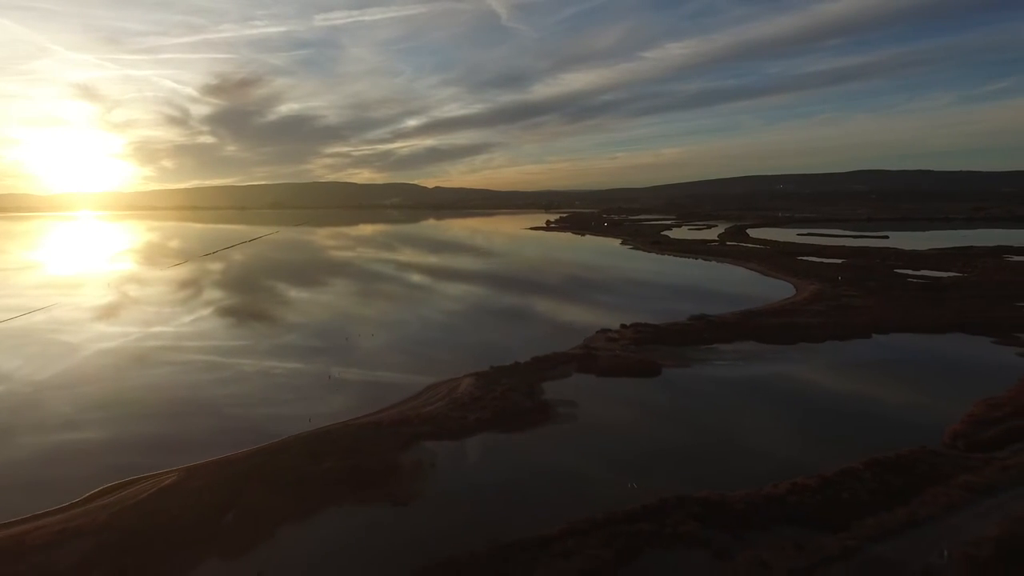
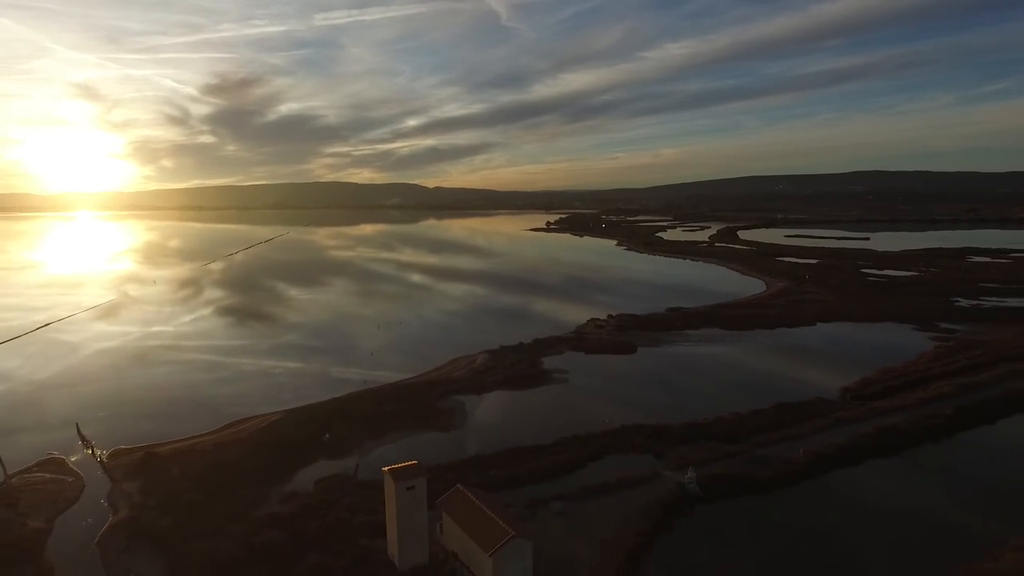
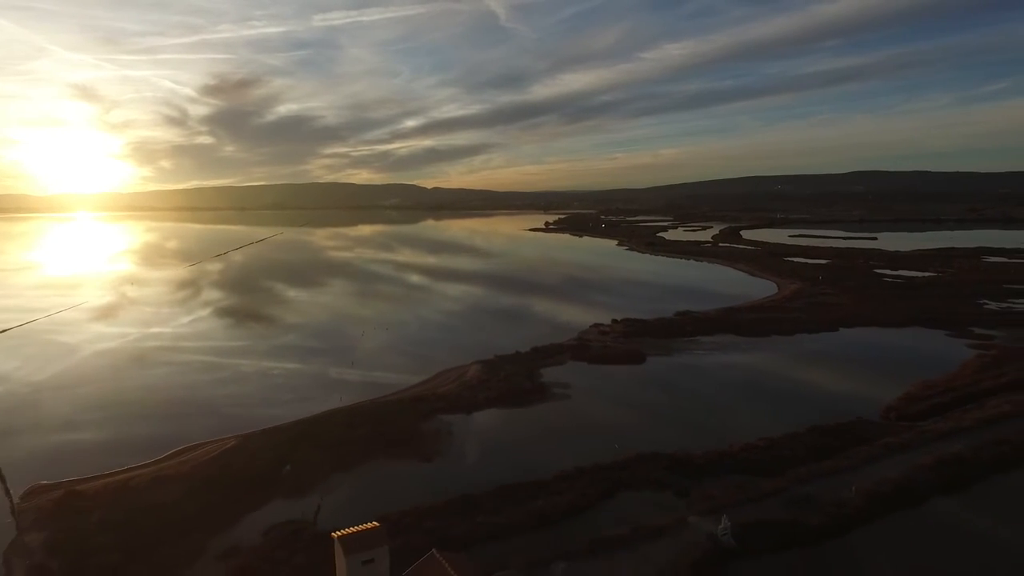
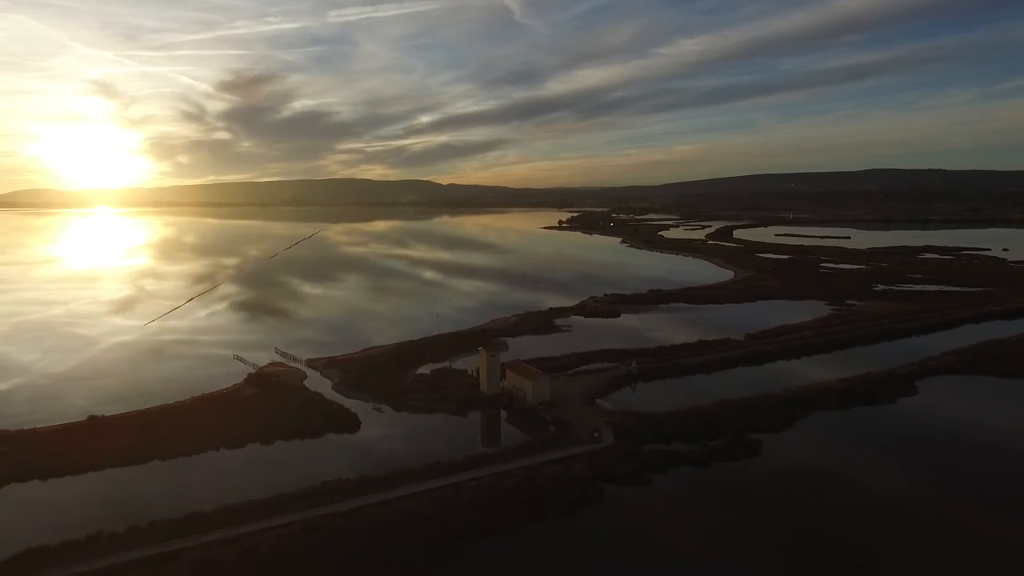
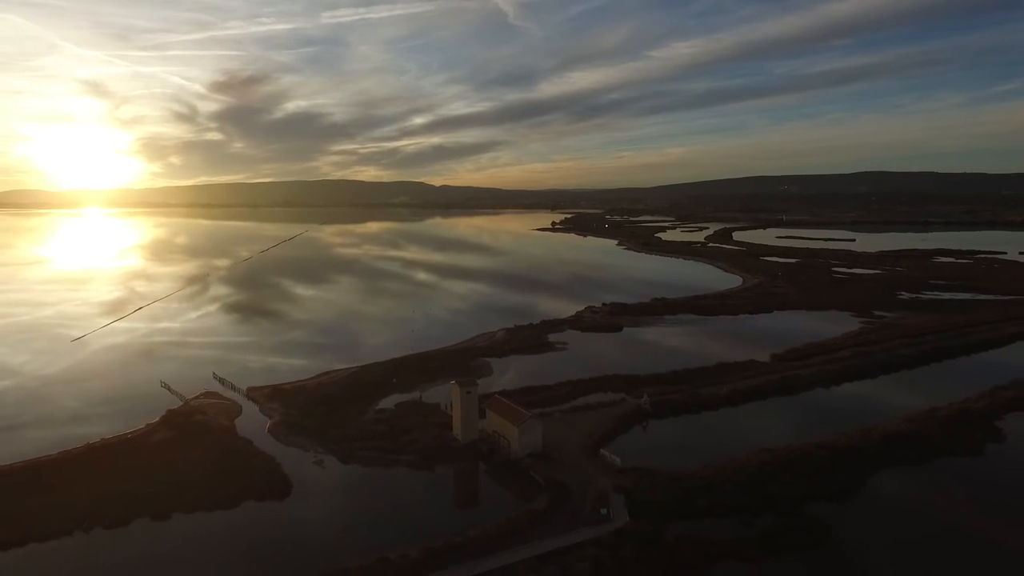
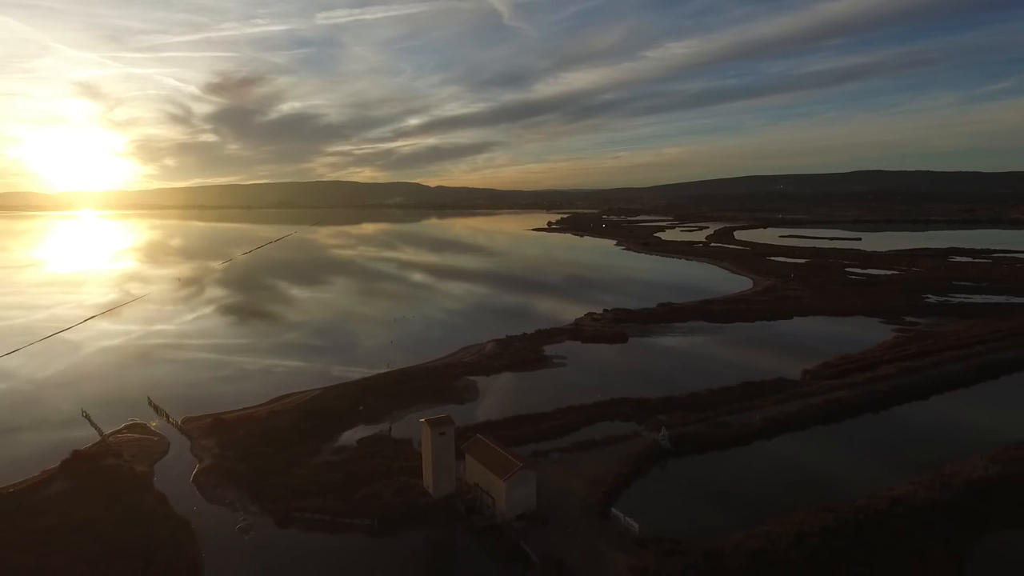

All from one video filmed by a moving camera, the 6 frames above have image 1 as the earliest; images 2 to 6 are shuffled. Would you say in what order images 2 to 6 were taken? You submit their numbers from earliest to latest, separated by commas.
3, 2, 6, 5, 4
